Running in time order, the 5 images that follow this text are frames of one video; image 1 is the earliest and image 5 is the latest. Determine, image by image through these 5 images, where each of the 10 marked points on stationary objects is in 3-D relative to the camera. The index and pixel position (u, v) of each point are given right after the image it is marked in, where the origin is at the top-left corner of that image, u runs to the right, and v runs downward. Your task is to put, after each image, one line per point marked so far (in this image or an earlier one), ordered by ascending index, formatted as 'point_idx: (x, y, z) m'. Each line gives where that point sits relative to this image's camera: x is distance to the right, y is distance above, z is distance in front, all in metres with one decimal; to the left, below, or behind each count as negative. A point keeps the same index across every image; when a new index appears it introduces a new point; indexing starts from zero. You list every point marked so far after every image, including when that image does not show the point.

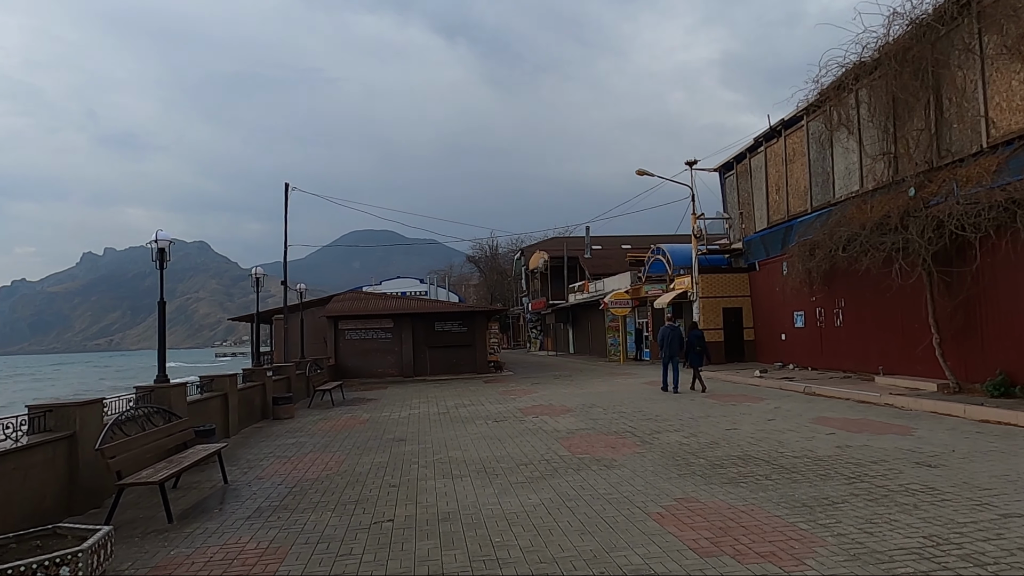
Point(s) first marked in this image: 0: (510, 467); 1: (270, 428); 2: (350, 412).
0: (0.0, -2.3, +8.7) m
1: (-5.0, -2.9, +13.8) m
2: (-3.9, -2.9, +16.0) m
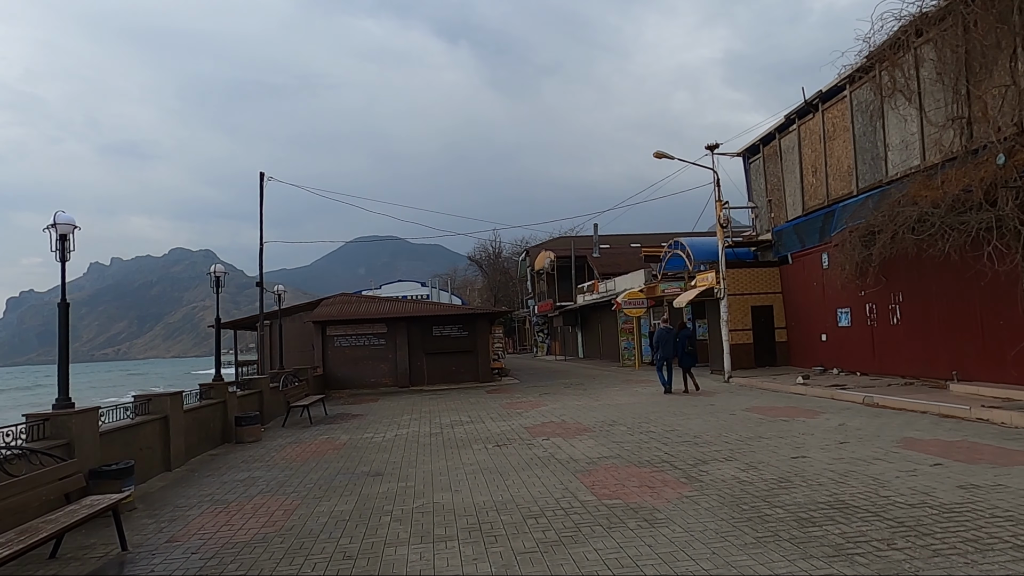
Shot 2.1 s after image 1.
0: (0.0, -2.2, +6.3) m
1: (-4.9, -2.9, +11.5) m
2: (-3.7, -2.9, +13.7) m
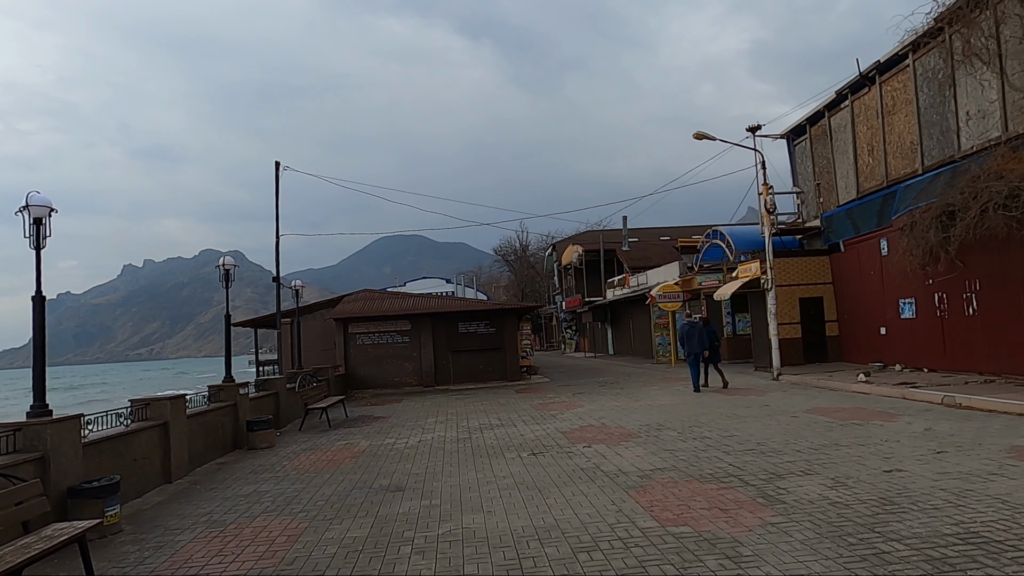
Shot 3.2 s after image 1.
0: (+0.4, -2.1, +5.1) m
1: (-4.3, -2.8, +10.5) m
2: (-3.1, -2.8, +12.6) m
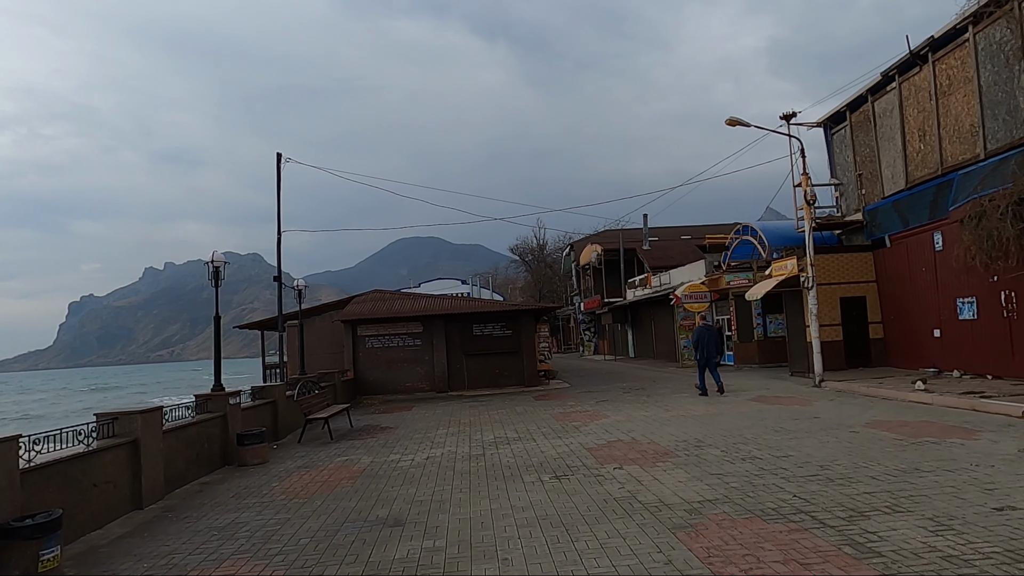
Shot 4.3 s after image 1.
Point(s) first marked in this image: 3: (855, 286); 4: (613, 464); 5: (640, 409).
0: (+0.5, -2.0, +3.8) m
1: (-4.0, -2.7, +9.3) m
2: (-2.8, -2.8, +11.4) m
3: (+9.2, +0.1, +18.2) m
4: (+1.3, -2.3, +8.7) m
5: (+2.8, -2.6, +14.4) m
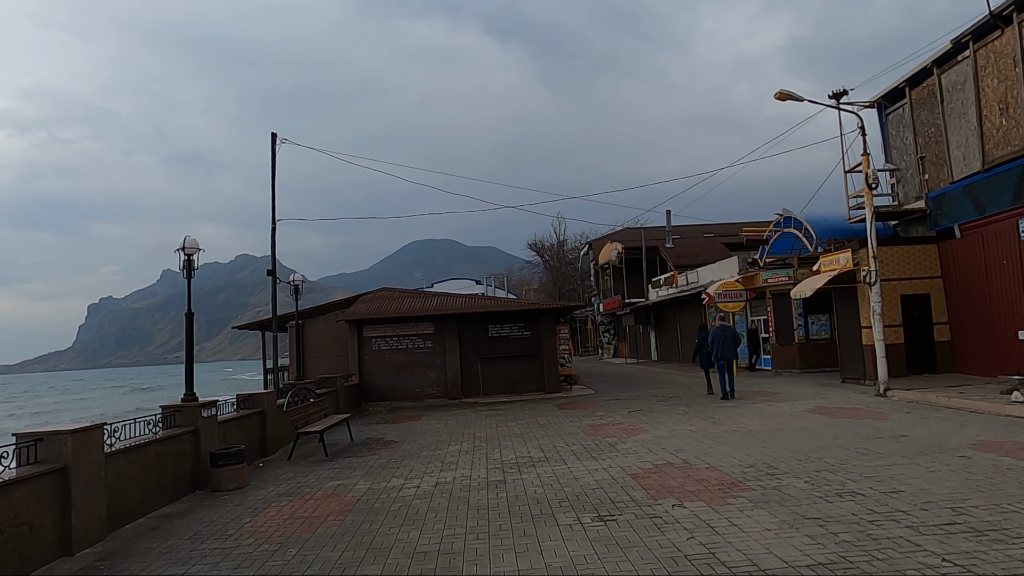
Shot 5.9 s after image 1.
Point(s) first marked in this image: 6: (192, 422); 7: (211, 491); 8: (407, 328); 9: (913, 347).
0: (+0.7, -1.9, +2.0) m
1: (-3.7, -2.6, +7.5) m
2: (-2.4, -2.7, +9.6) m
3: (+9.7, +0.1, +16.1) m
4: (+1.6, -2.2, +6.9) m
5: (+3.2, -2.5, +12.5) m
6: (-4.4, -1.8, +9.2) m
7: (-4.0, -2.7, +9.1) m
8: (-3.0, -1.2, +19.6) m
9: (+9.6, -1.4, +16.1) m
